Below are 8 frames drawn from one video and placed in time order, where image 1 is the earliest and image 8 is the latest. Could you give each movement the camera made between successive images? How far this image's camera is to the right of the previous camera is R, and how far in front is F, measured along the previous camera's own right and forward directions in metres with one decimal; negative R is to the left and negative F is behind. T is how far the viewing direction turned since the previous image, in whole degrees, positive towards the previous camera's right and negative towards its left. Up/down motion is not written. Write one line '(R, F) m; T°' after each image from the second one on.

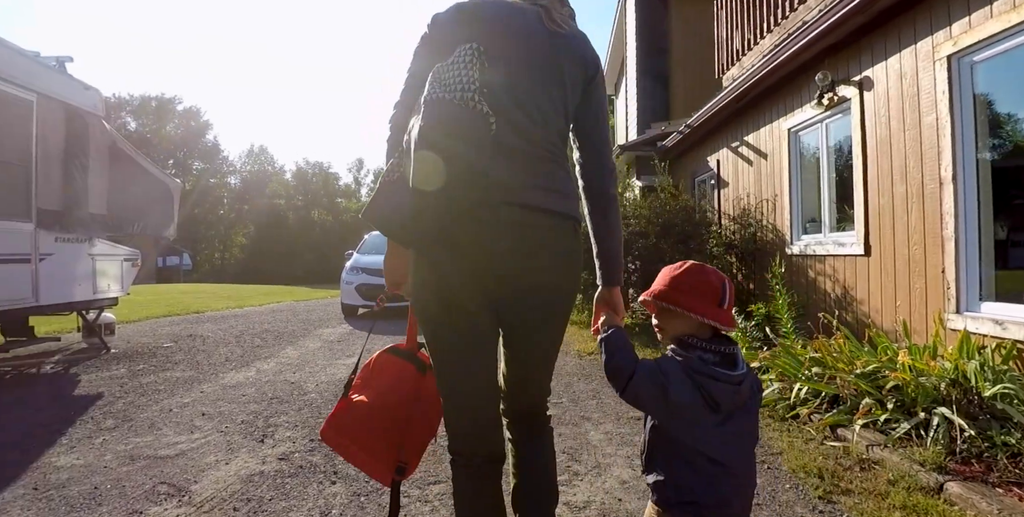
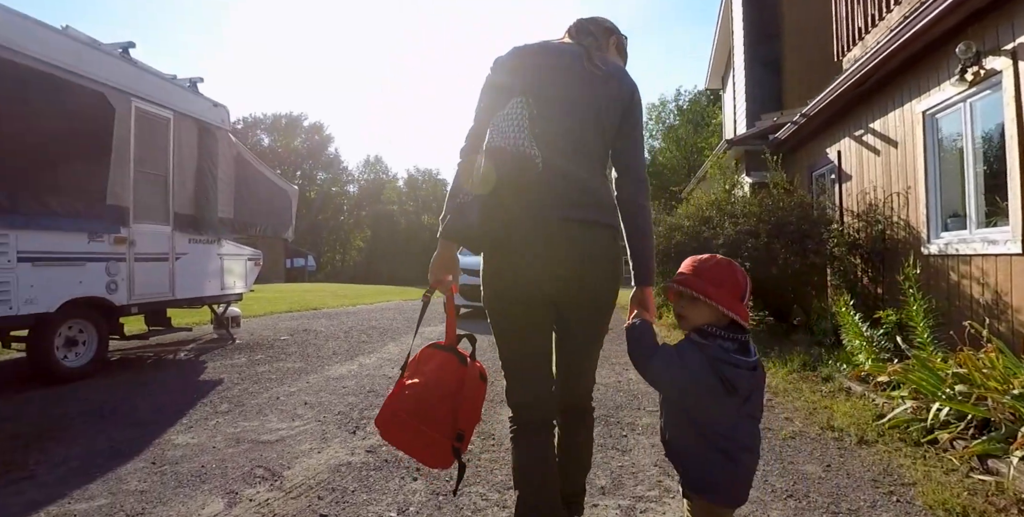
(0.0, +0.2) m; -11°
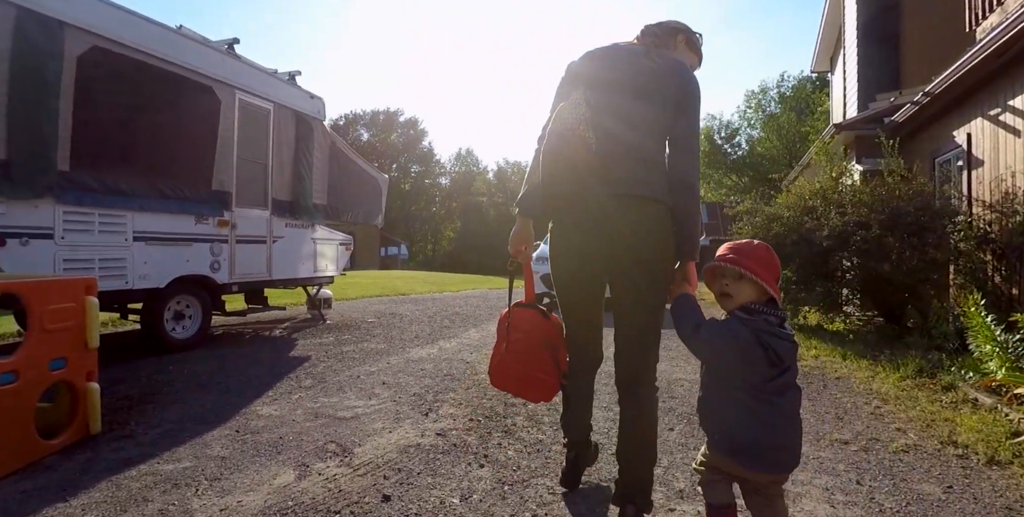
(0.0, +0.3) m; -10°
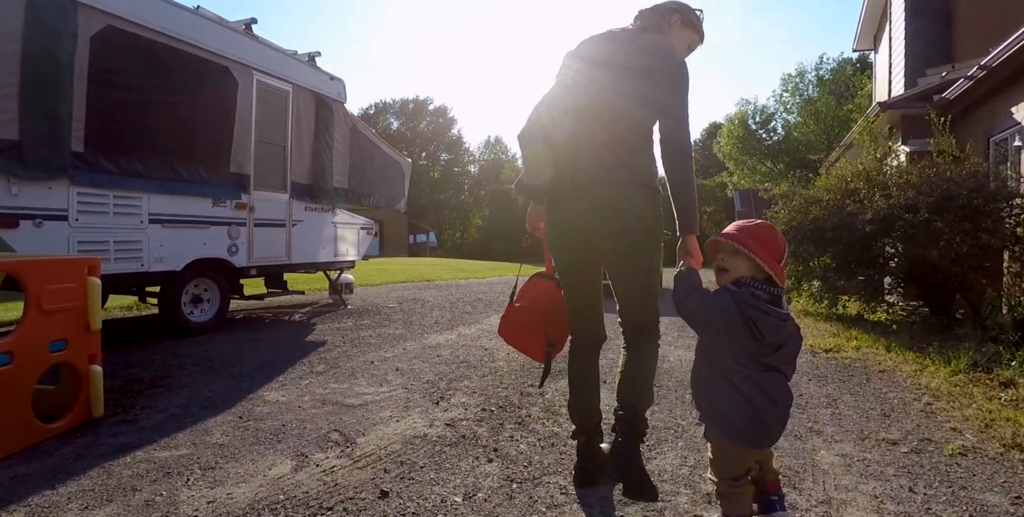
(+0.1, +0.2) m; -3°
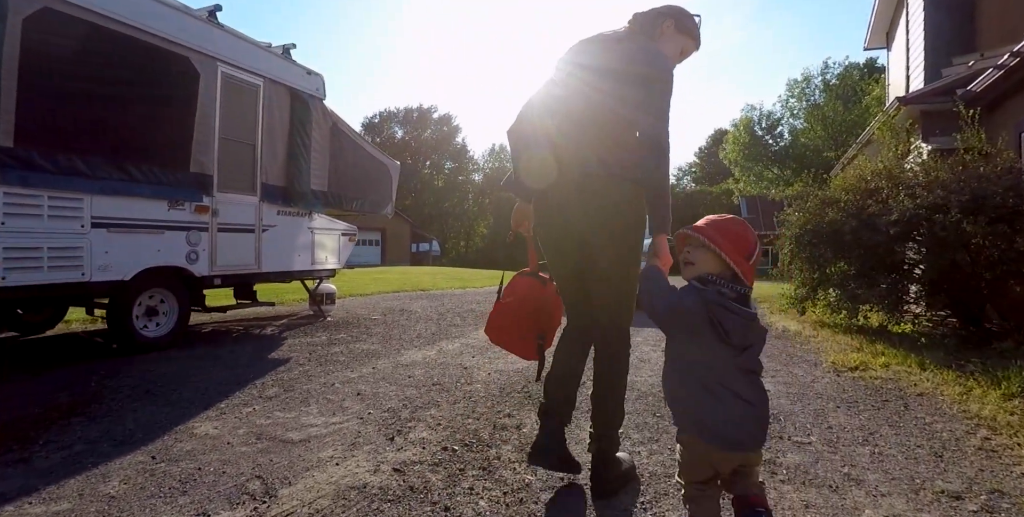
(+0.2, +0.5) m; -1°
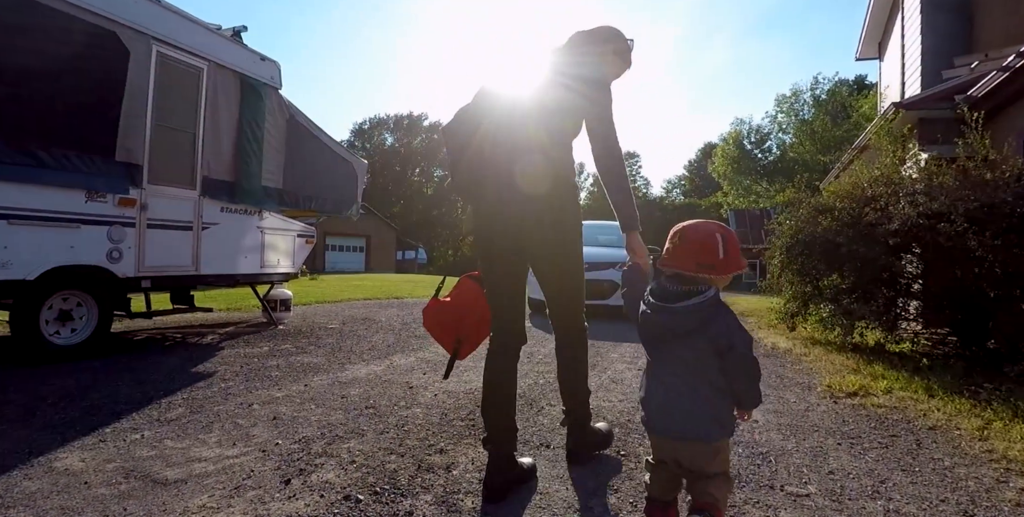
(+0.3, +0.5) m; +1°
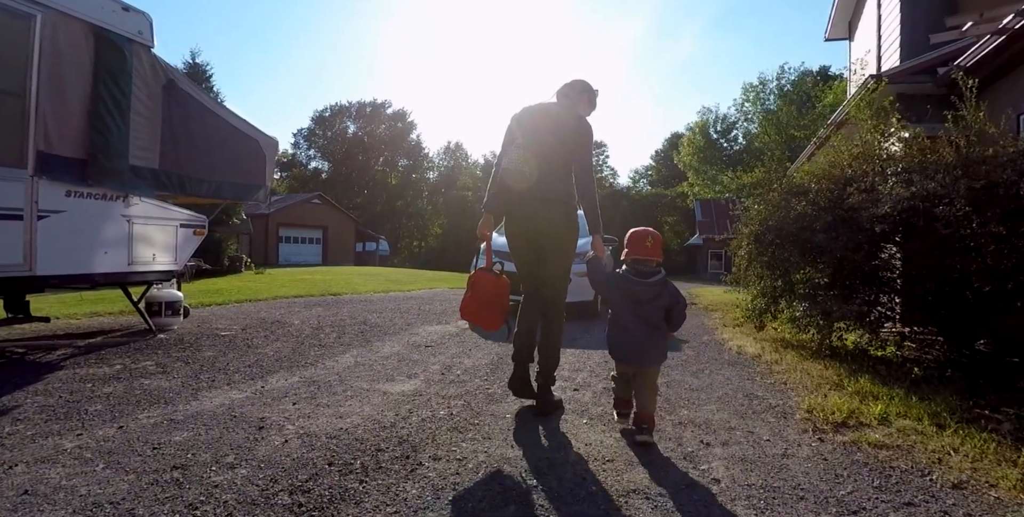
(+0.5, +0.9) m; +3°
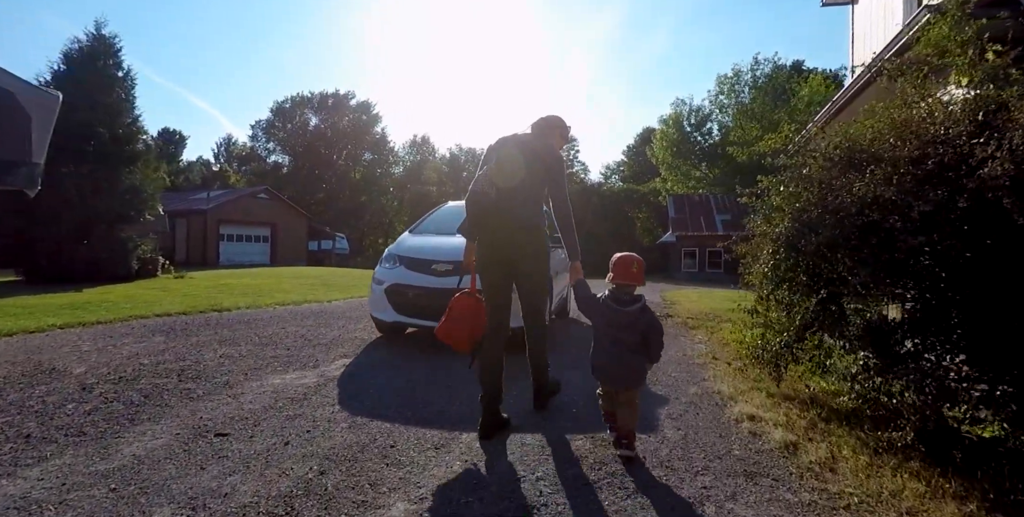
(+0.6, +1.9) m; +3°
